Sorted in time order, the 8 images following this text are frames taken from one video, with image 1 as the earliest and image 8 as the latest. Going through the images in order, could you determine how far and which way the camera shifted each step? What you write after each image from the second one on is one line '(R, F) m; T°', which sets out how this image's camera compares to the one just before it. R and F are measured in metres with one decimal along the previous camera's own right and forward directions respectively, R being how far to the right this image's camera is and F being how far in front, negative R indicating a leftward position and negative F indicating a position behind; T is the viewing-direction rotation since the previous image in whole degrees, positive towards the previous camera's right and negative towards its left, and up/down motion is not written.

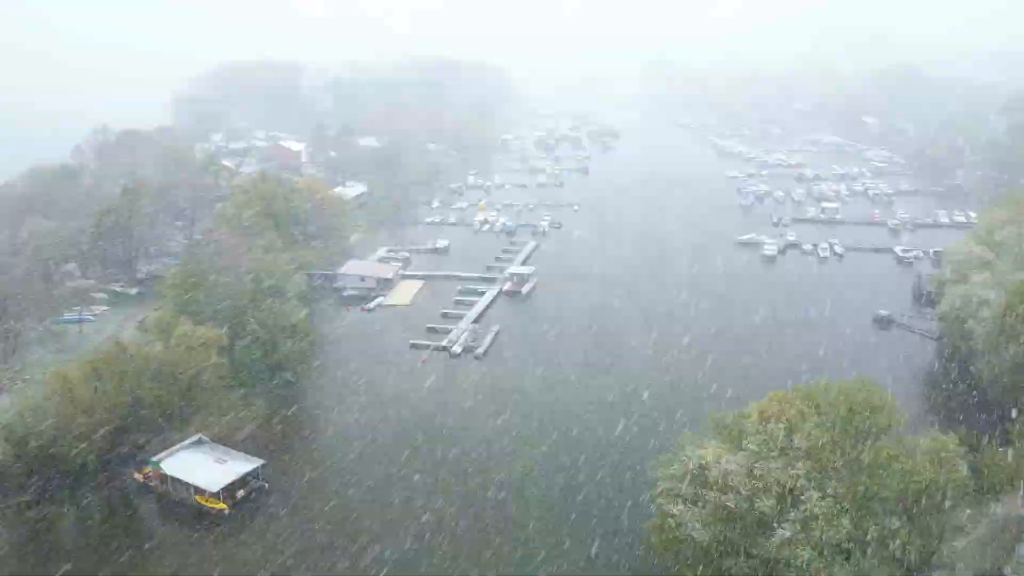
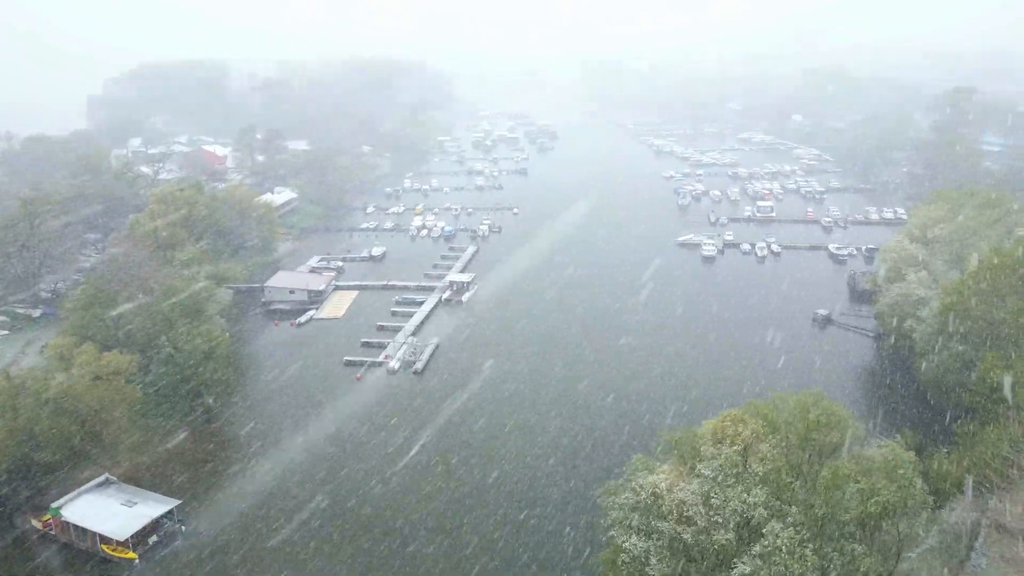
(+0.1, +0.5) m; +5°
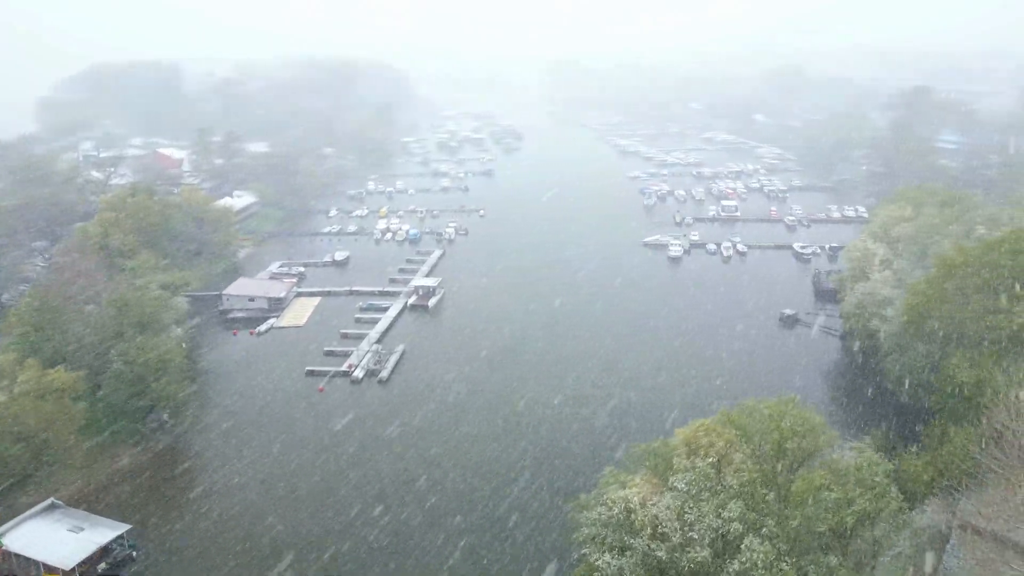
(0.0, +0.2) m; +3°
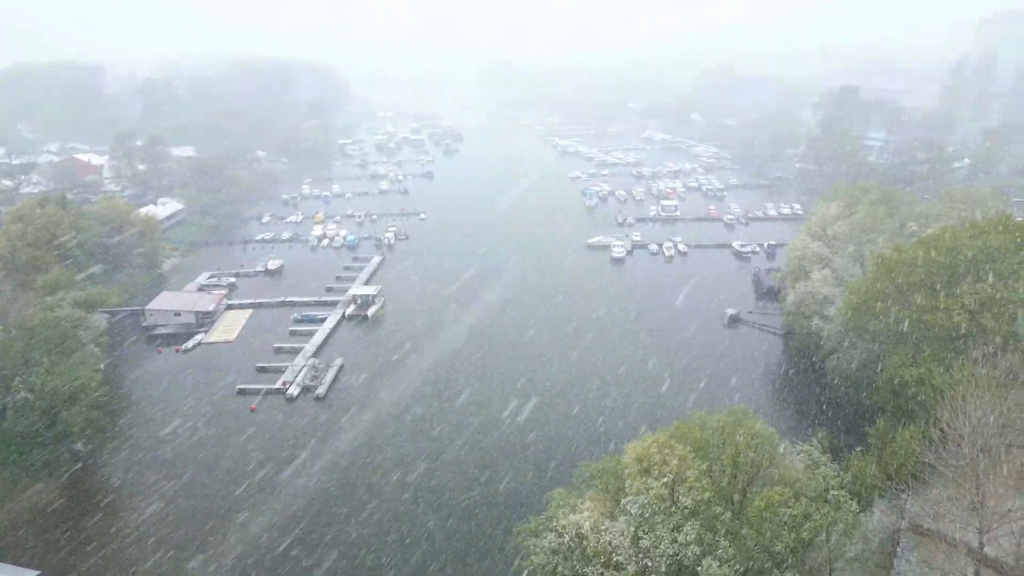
(0.0, +0.3) m; +5°
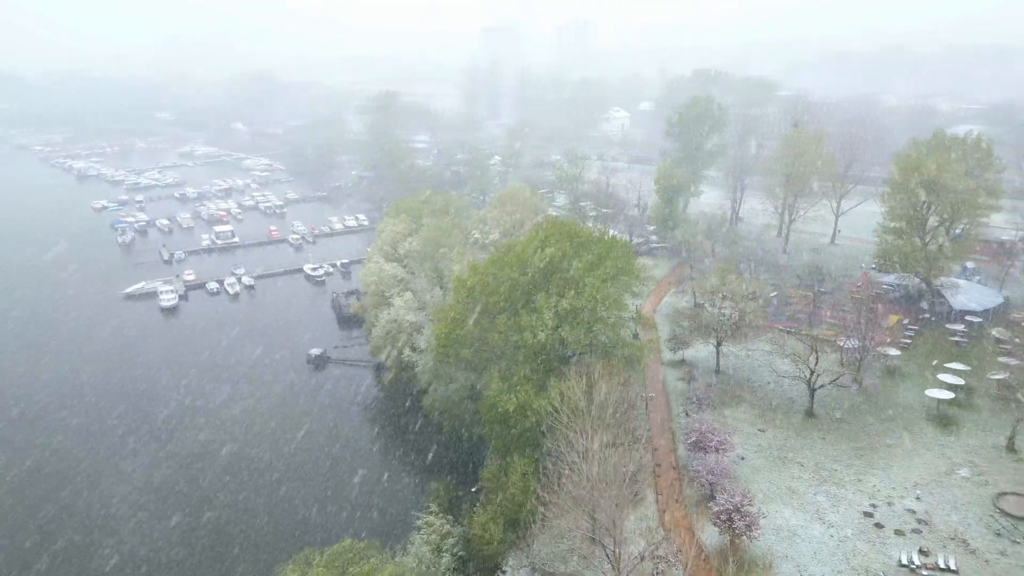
(+0.5, -1.2) m; -16°
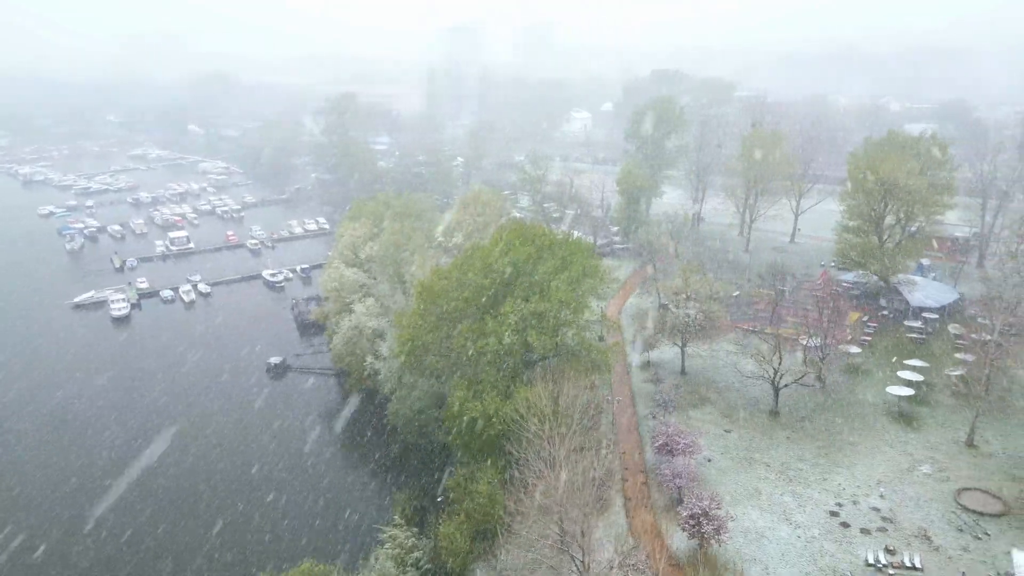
(0.0, +0.1) m; +3°
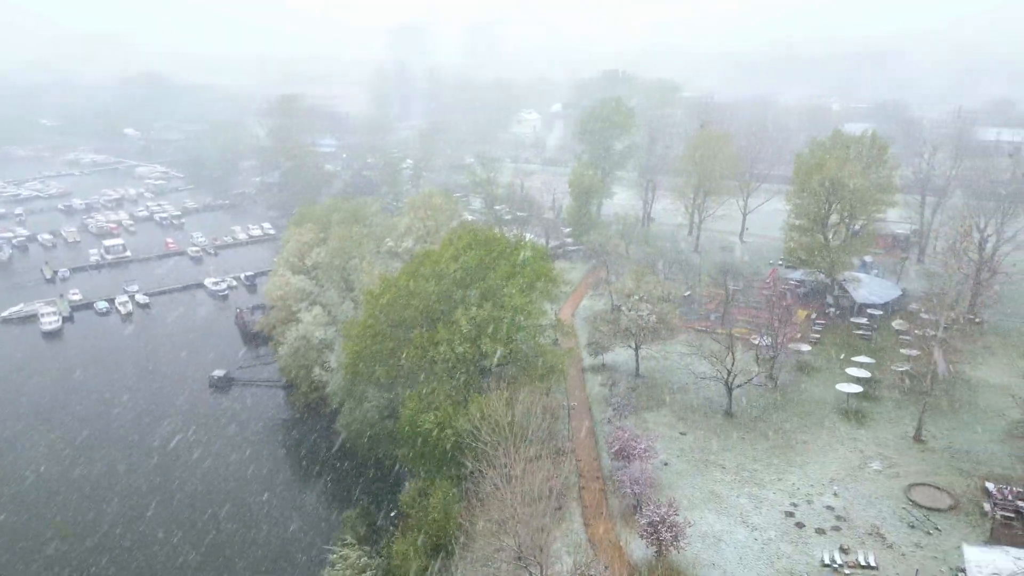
(0.0, +0.1) m; +4°
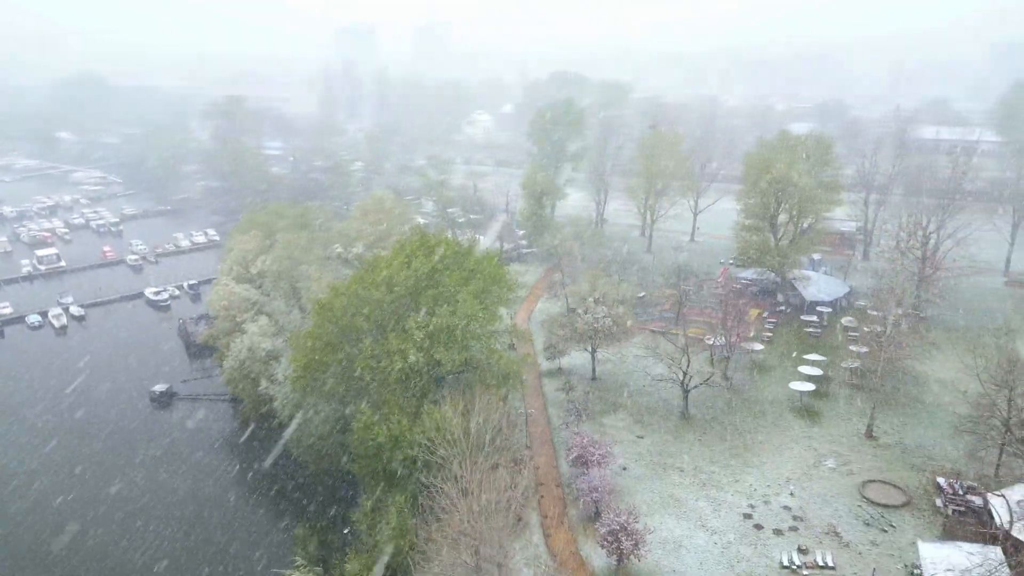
(0.0, +0.1) m; +4°
